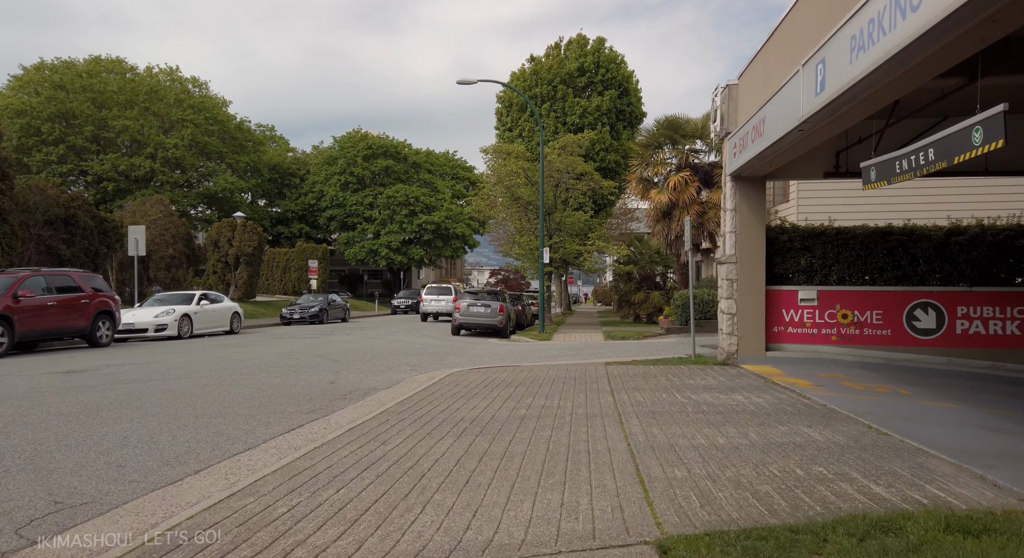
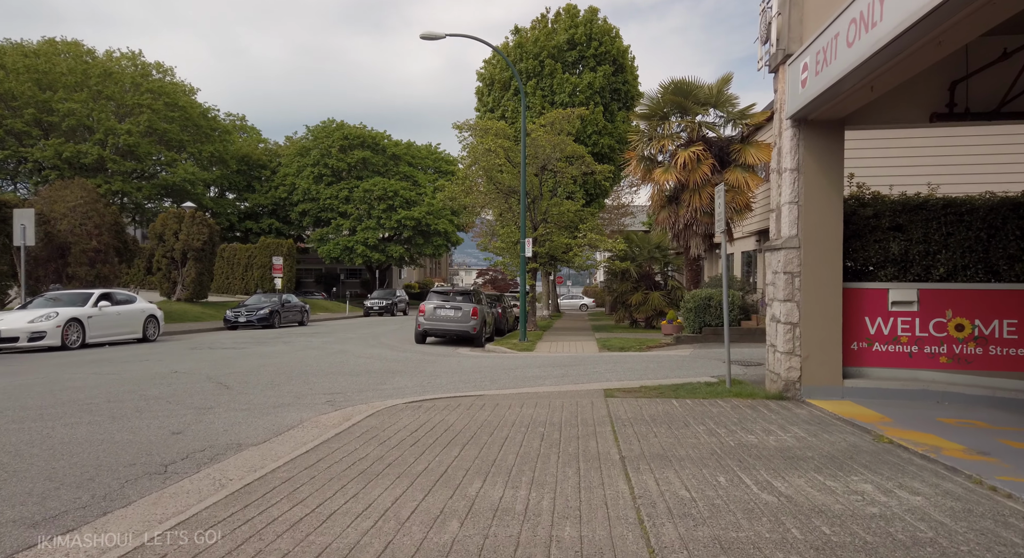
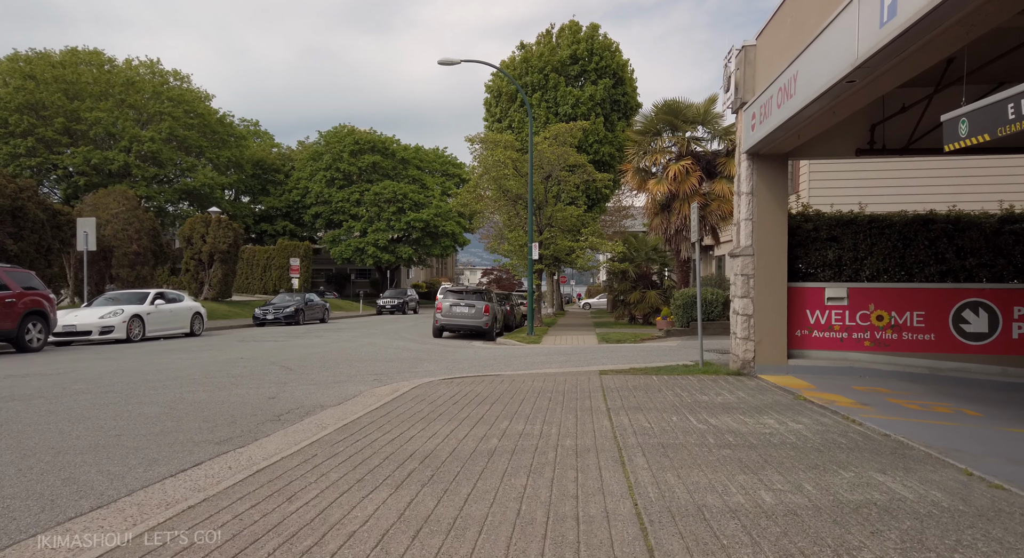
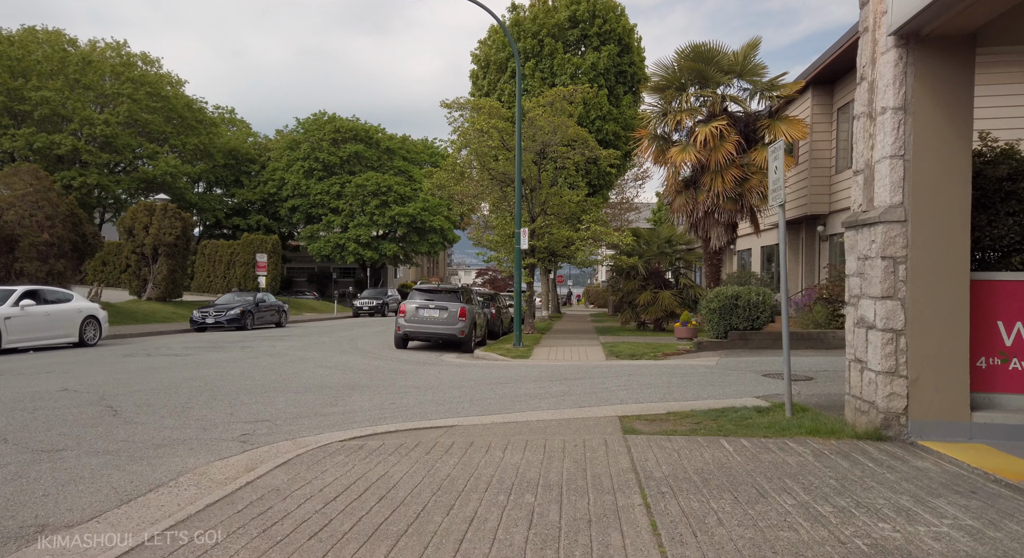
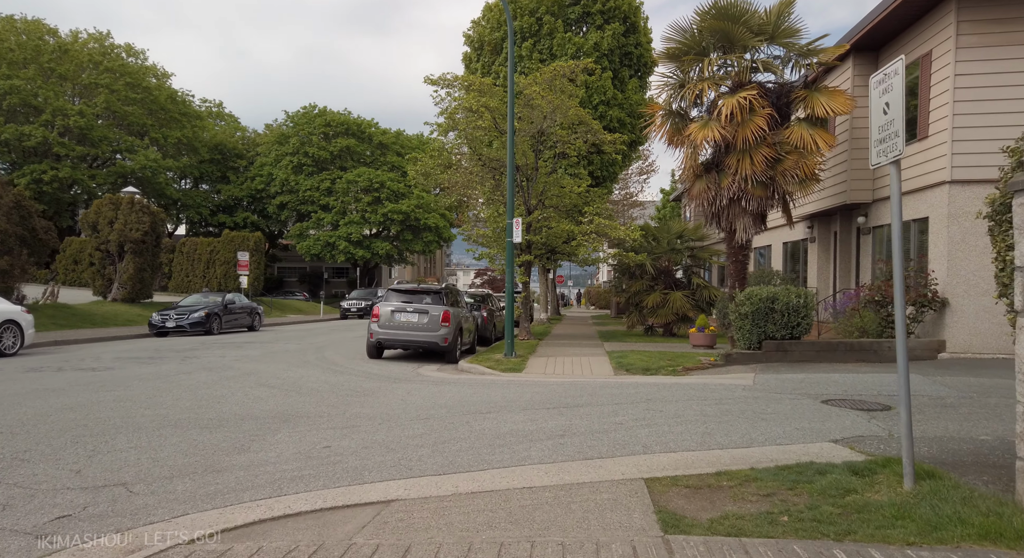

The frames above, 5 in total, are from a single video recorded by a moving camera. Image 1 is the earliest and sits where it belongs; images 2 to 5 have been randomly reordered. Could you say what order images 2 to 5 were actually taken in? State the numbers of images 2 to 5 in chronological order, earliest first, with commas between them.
3, 2, 4, 5
